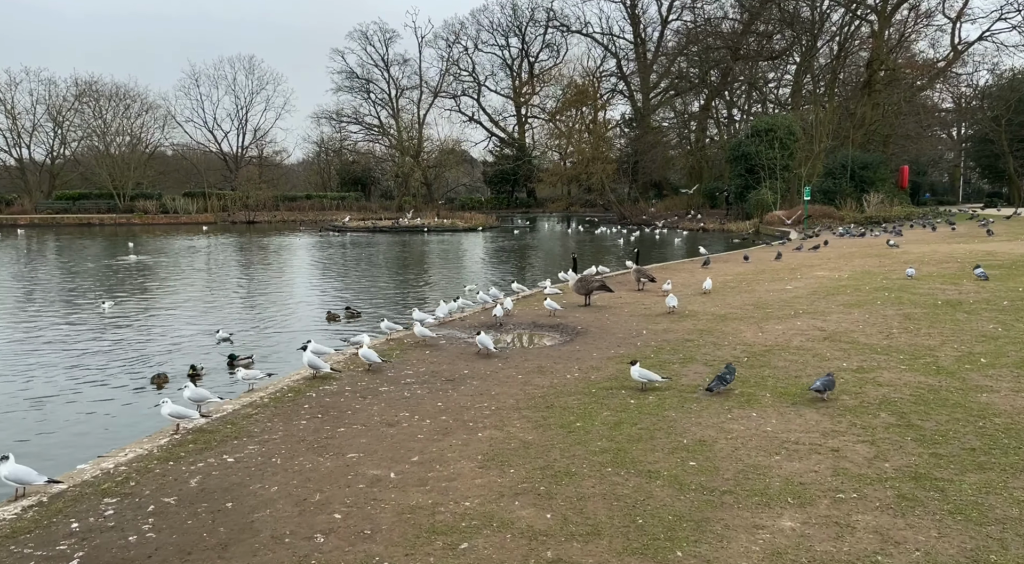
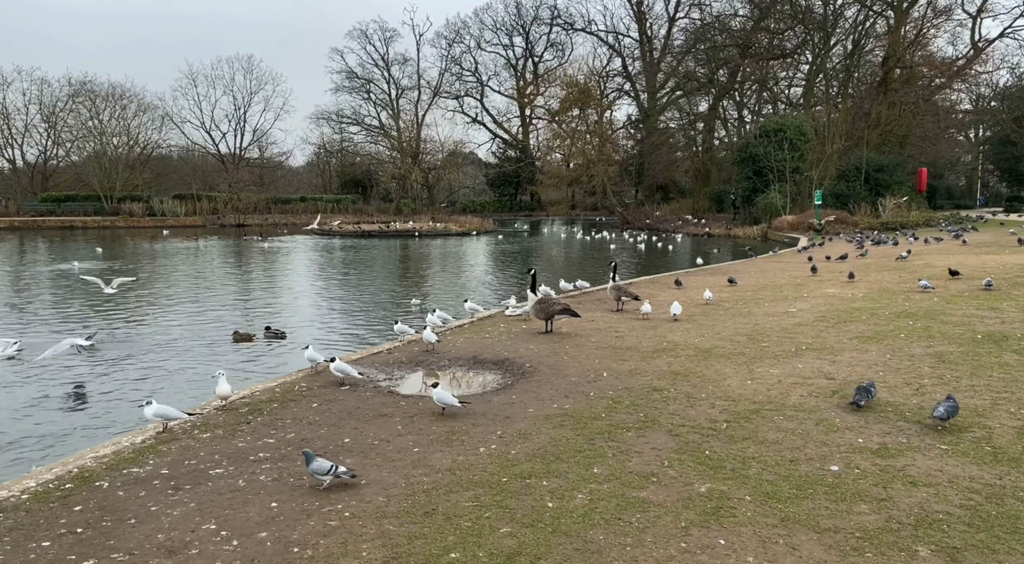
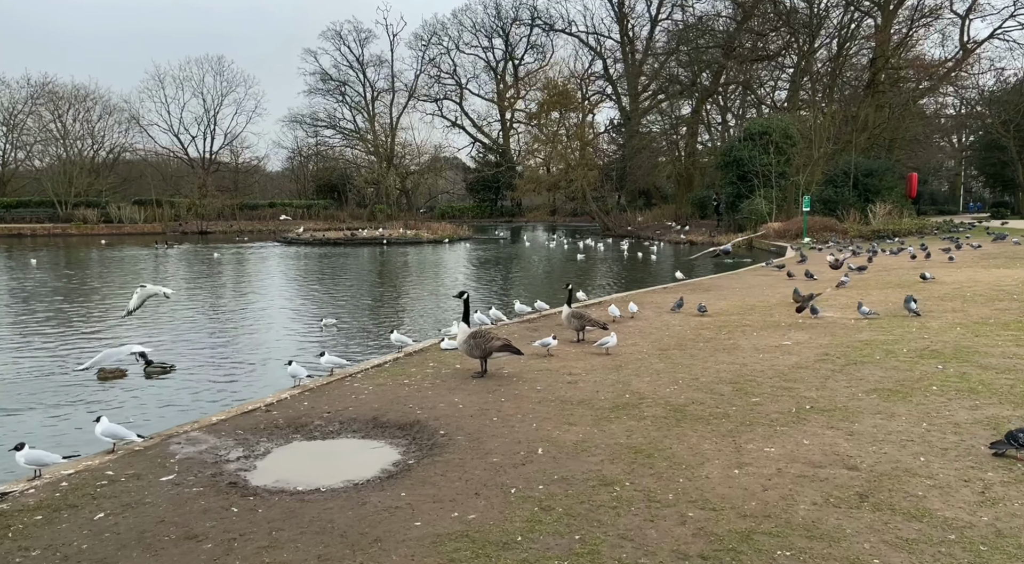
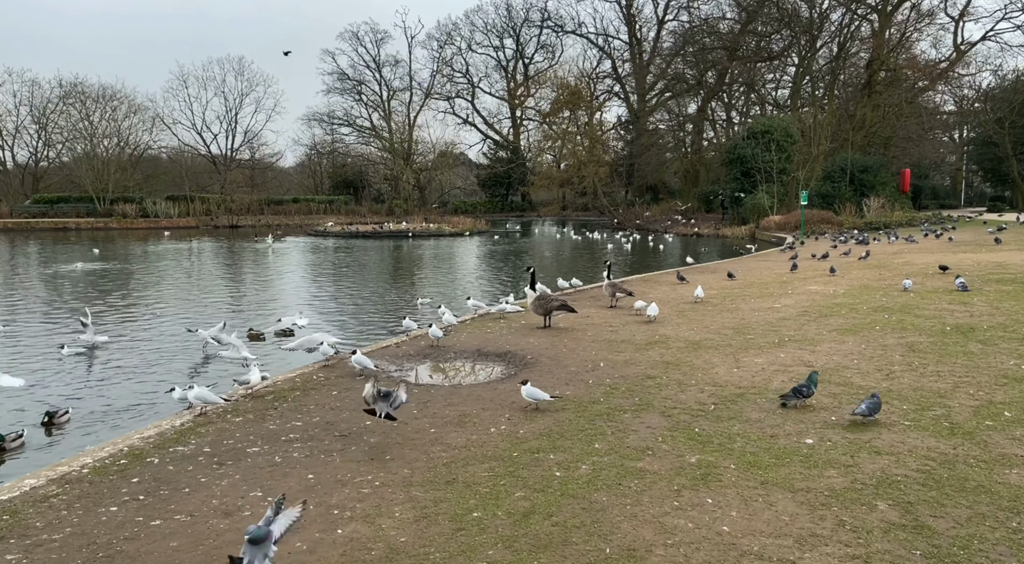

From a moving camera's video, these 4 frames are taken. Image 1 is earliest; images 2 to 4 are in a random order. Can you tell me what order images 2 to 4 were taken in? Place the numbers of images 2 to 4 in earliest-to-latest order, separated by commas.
4, 2, 3
